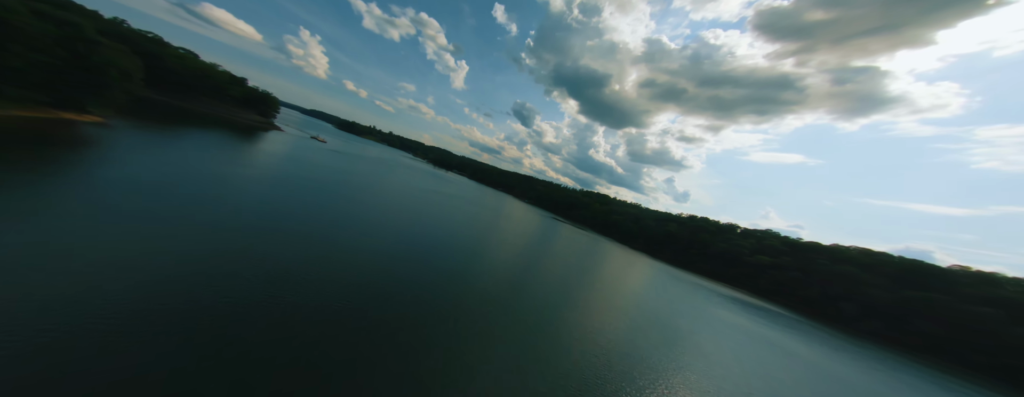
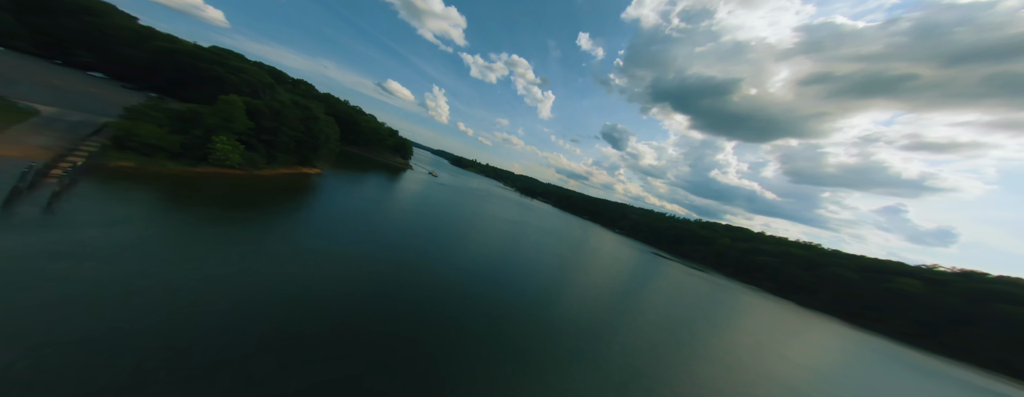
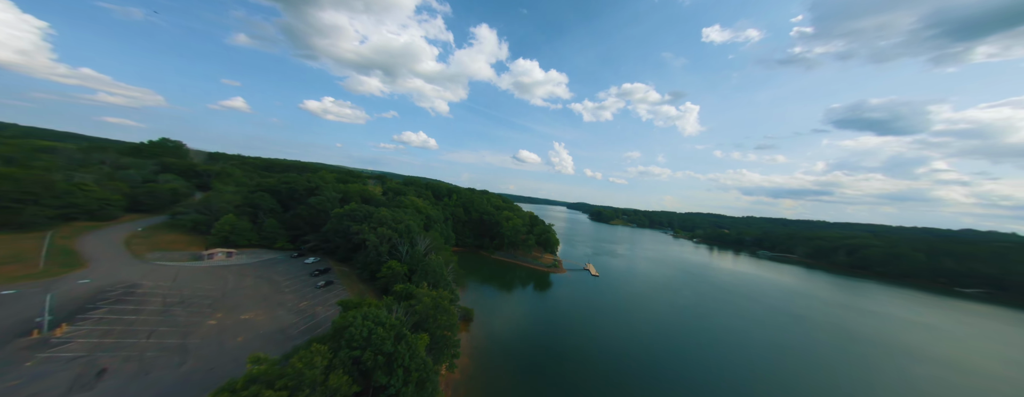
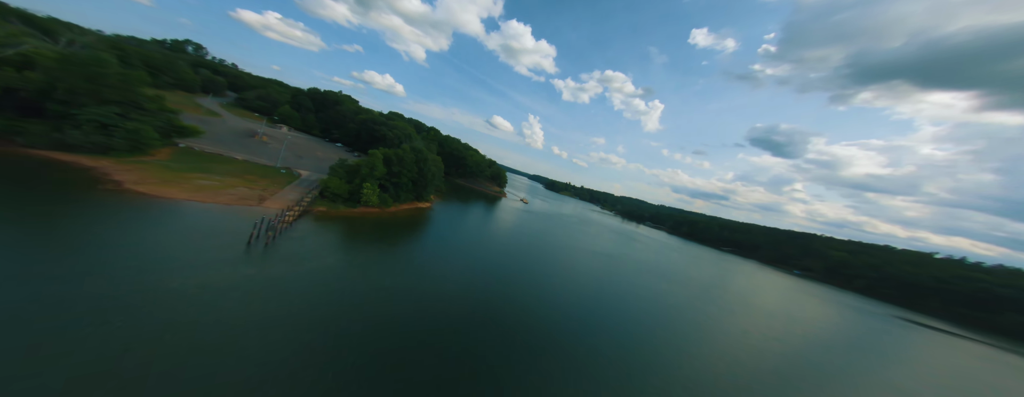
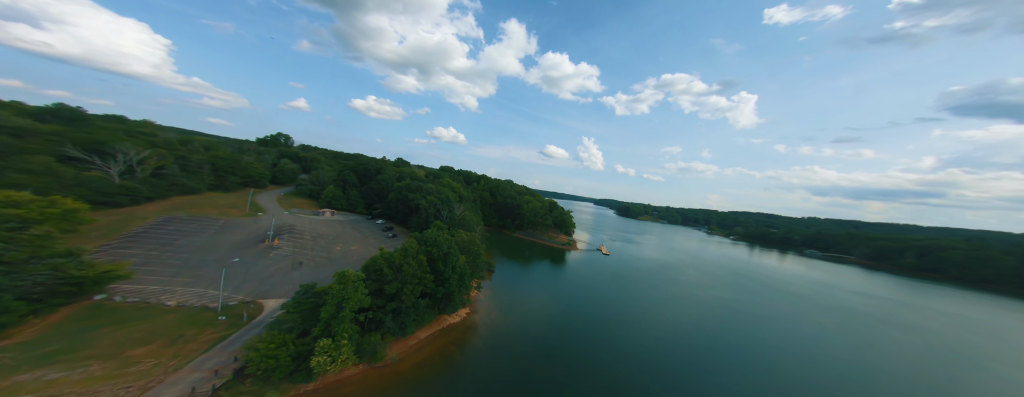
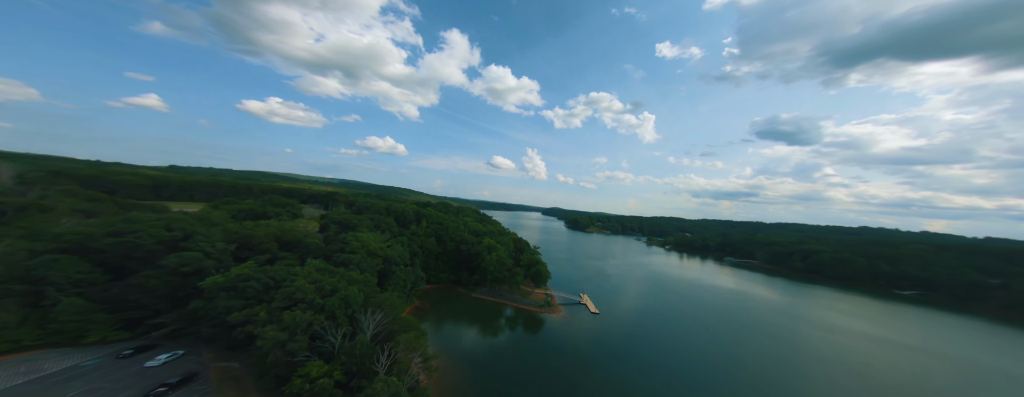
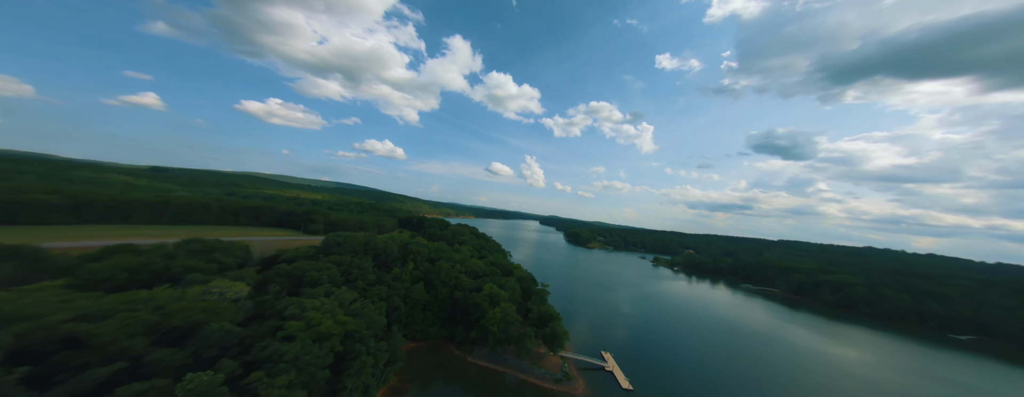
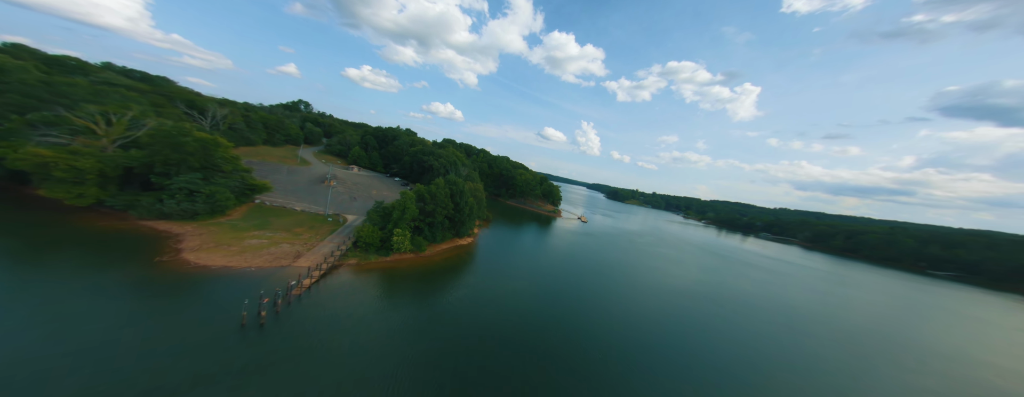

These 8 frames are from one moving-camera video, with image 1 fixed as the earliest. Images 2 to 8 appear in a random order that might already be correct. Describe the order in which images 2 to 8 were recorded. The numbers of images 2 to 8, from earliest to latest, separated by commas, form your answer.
2, 4, 8, 5, 3, 6, 7
